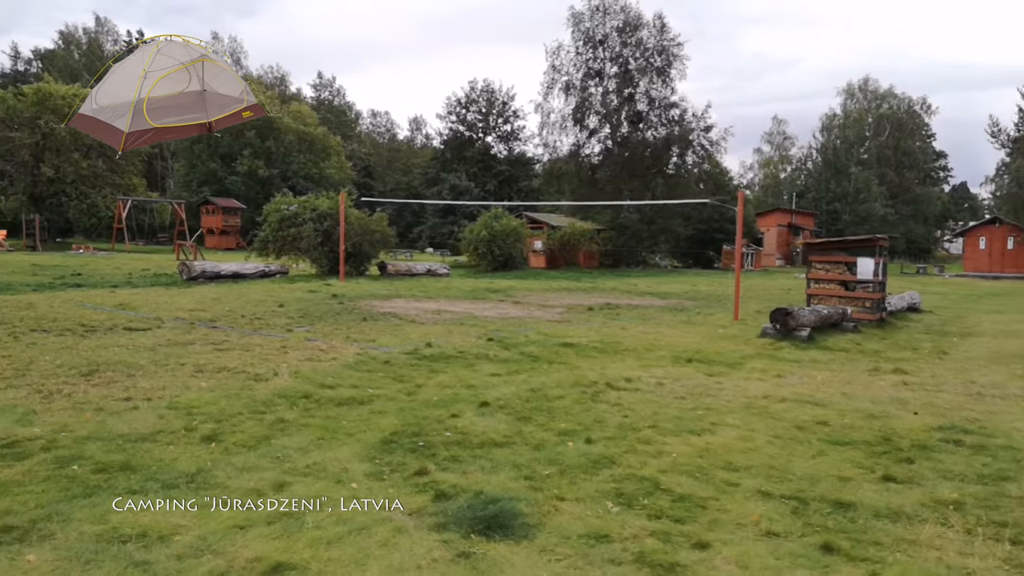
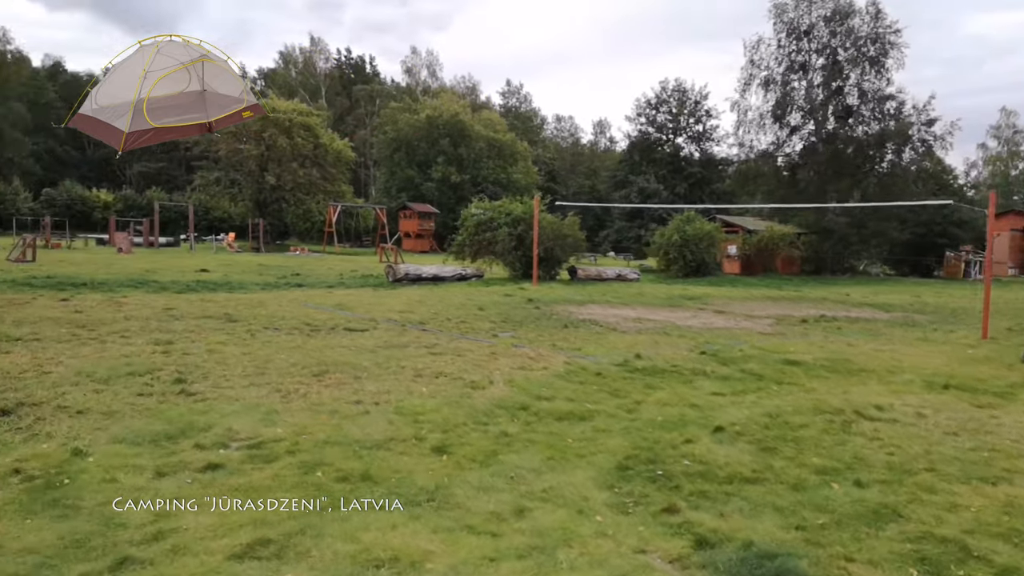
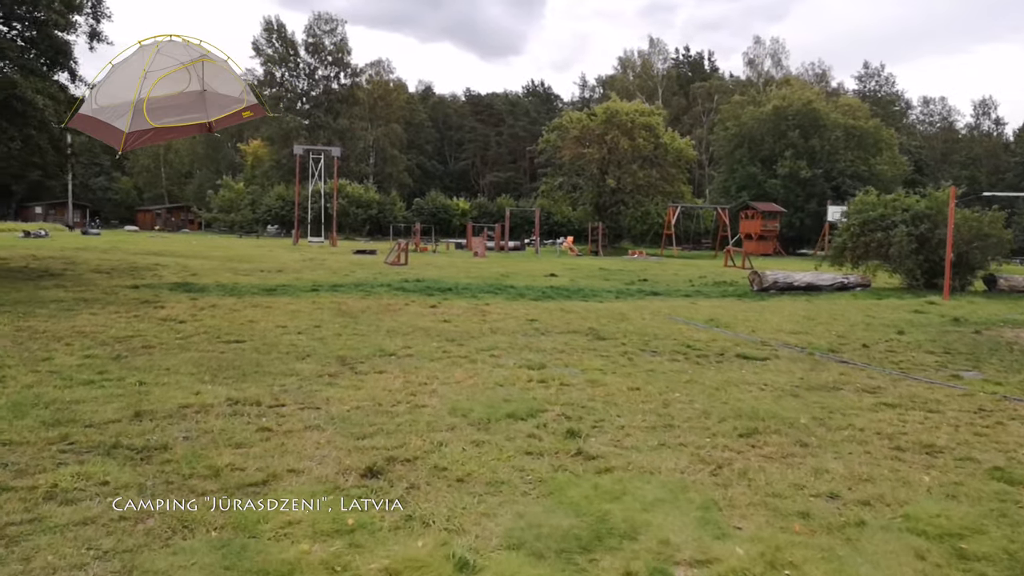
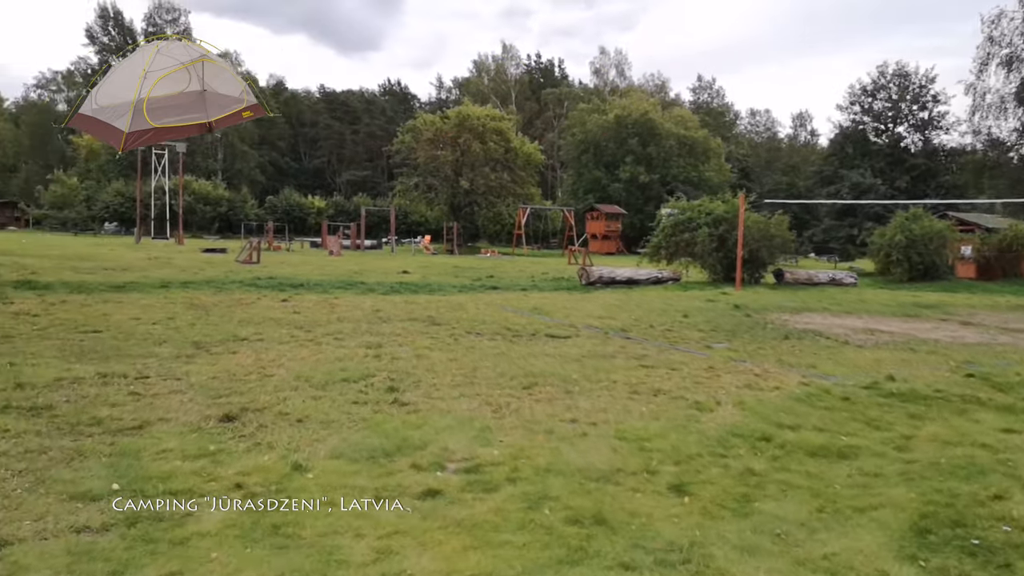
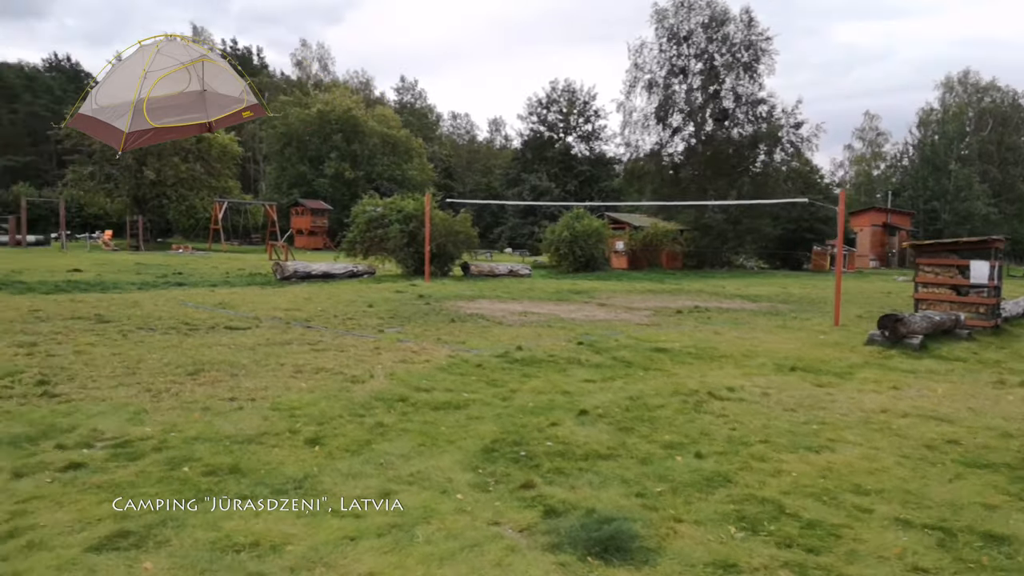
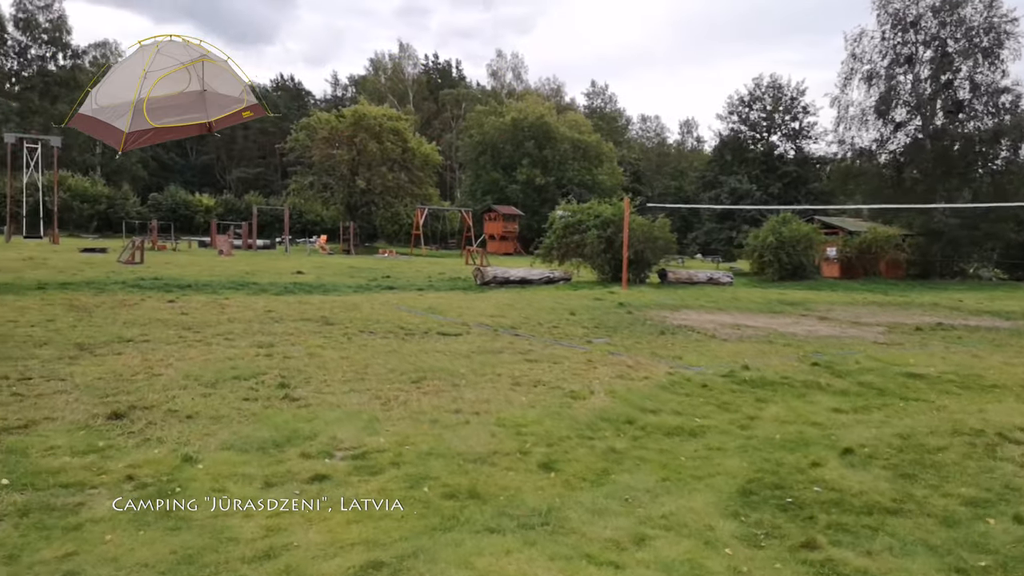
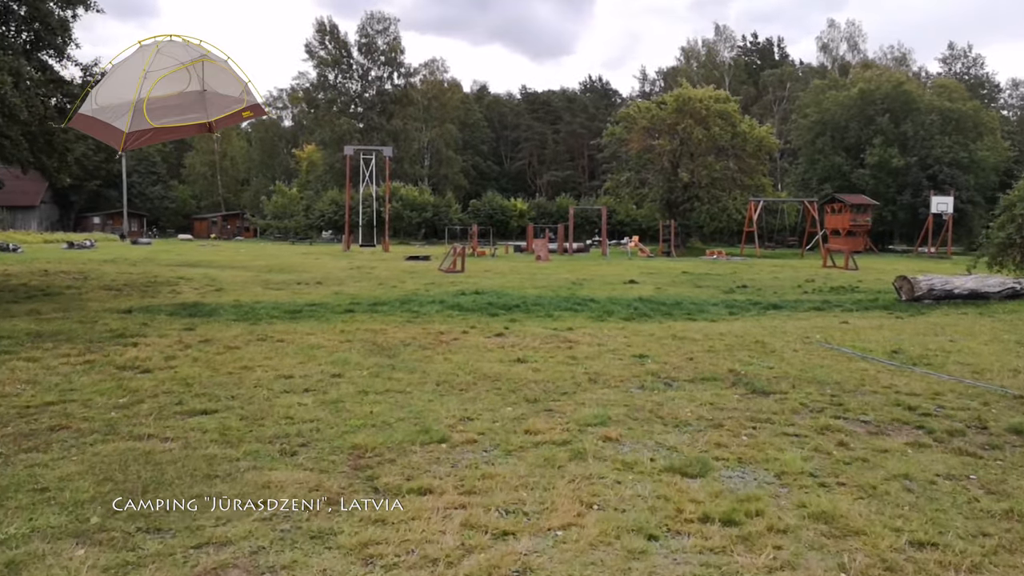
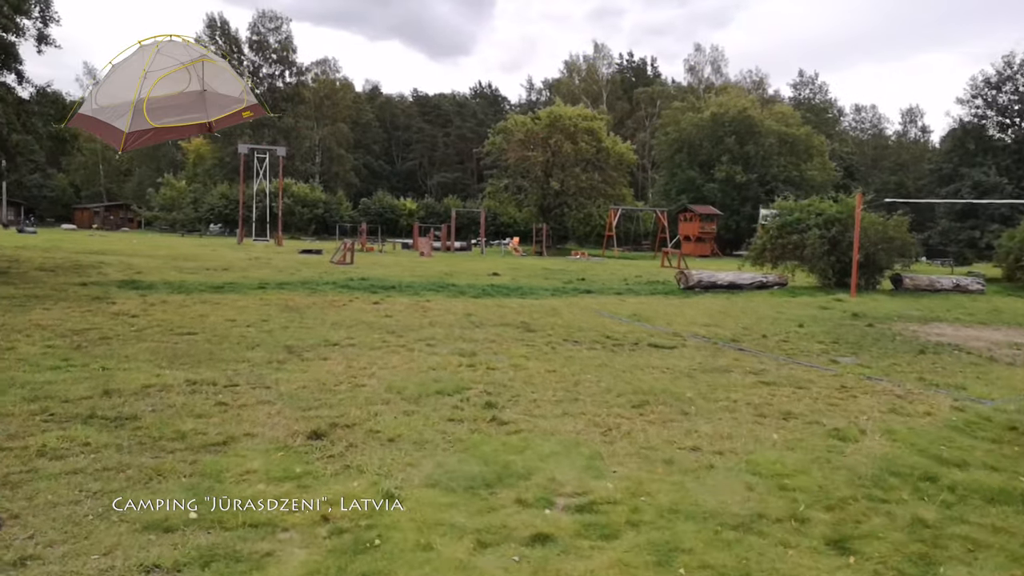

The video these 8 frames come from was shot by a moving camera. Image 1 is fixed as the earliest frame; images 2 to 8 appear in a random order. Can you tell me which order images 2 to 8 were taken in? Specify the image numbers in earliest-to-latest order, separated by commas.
5, 2, 6, 4, 8, 3, 7
